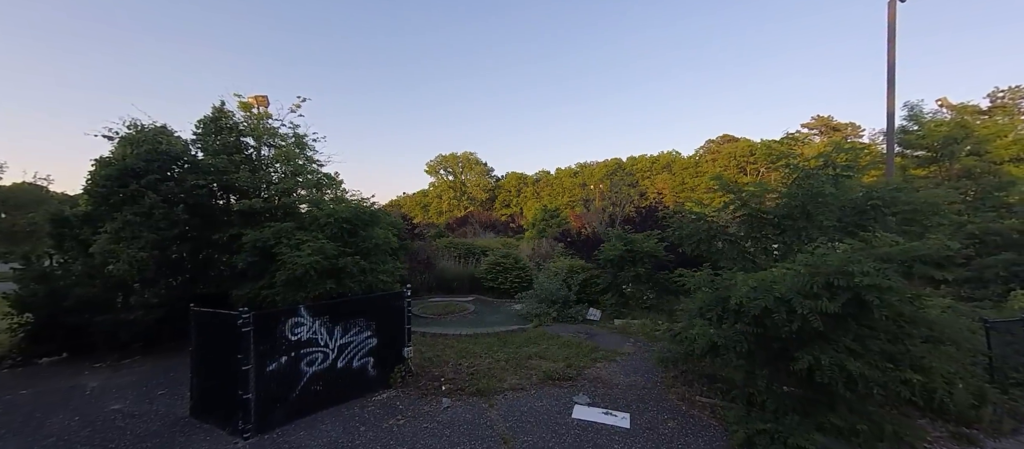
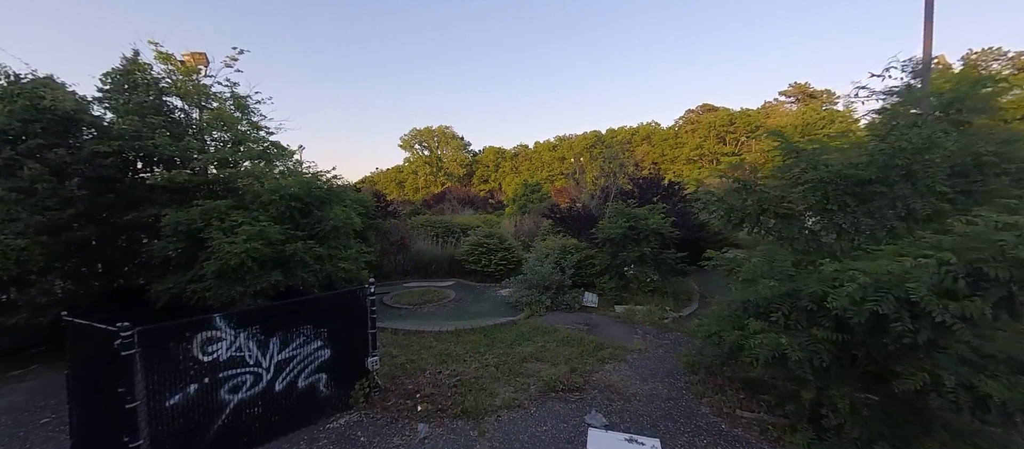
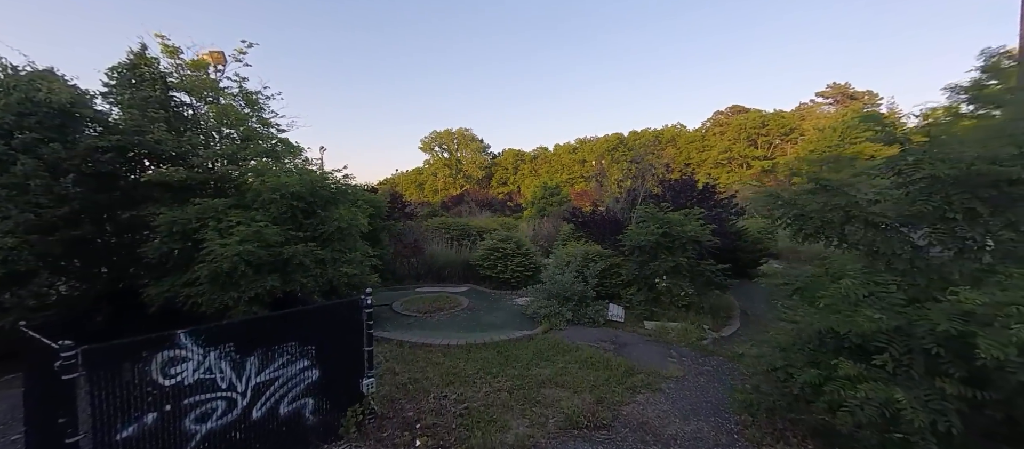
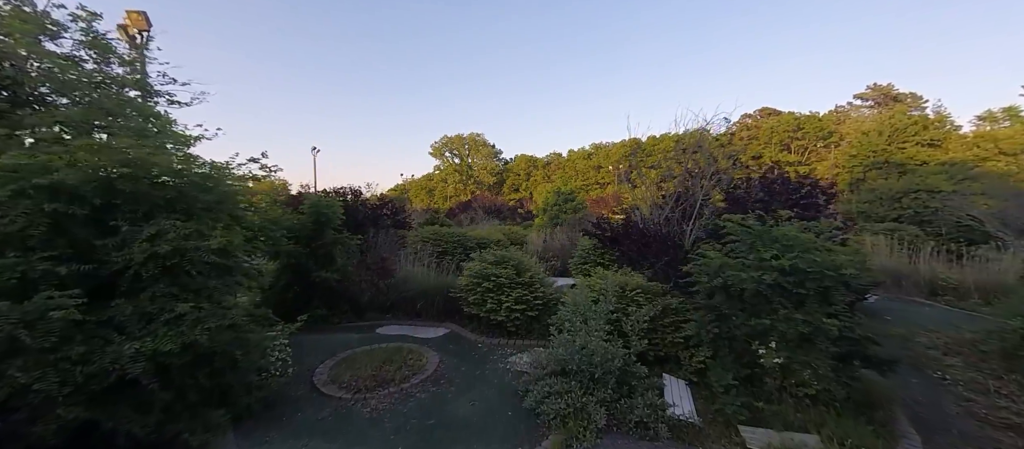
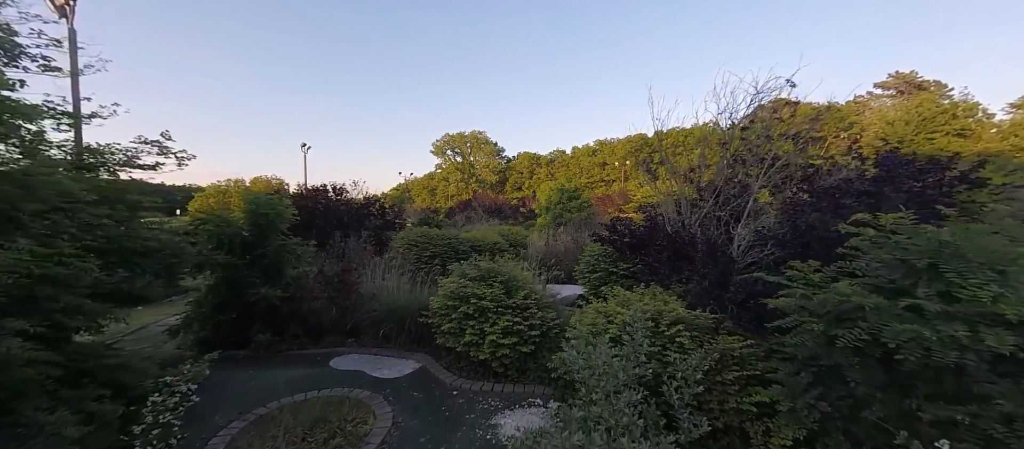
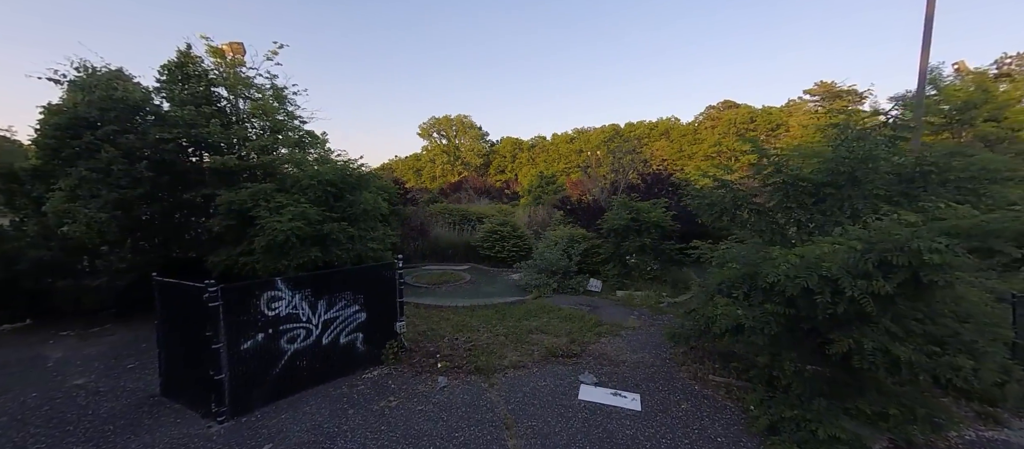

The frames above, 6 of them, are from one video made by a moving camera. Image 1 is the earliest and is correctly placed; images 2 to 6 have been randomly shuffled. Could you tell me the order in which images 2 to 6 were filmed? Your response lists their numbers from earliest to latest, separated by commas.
6, 2, 3, 4, 5
